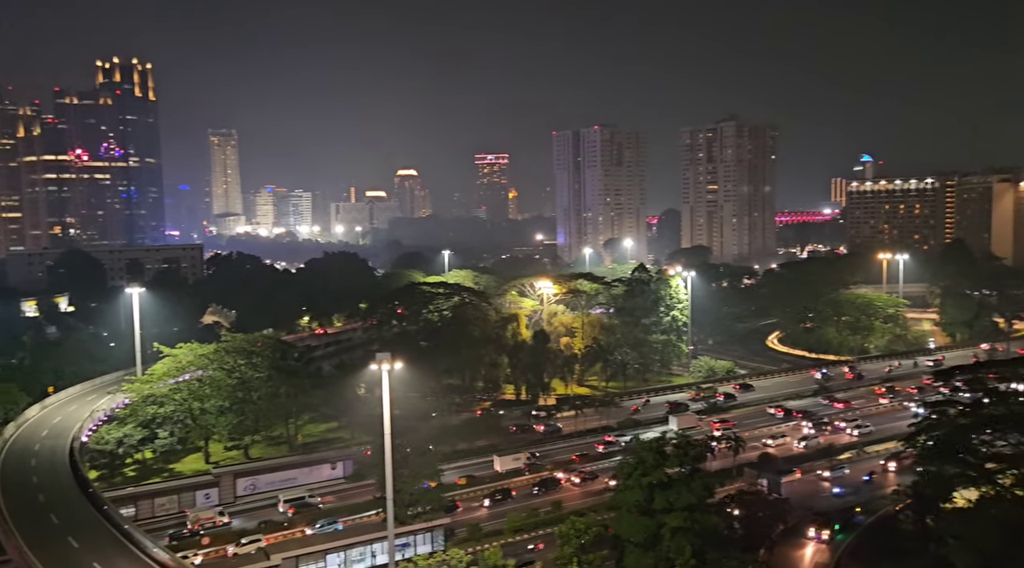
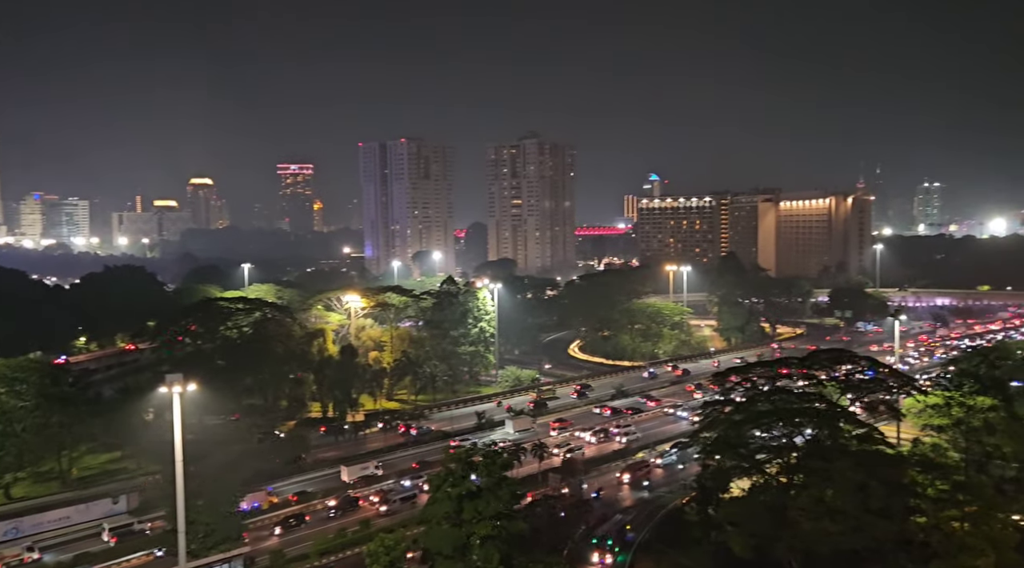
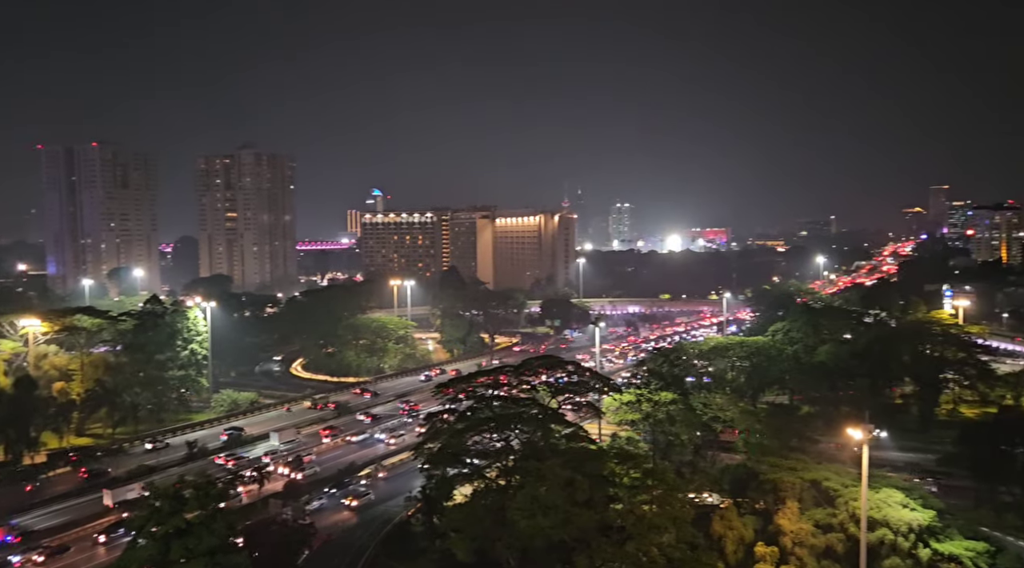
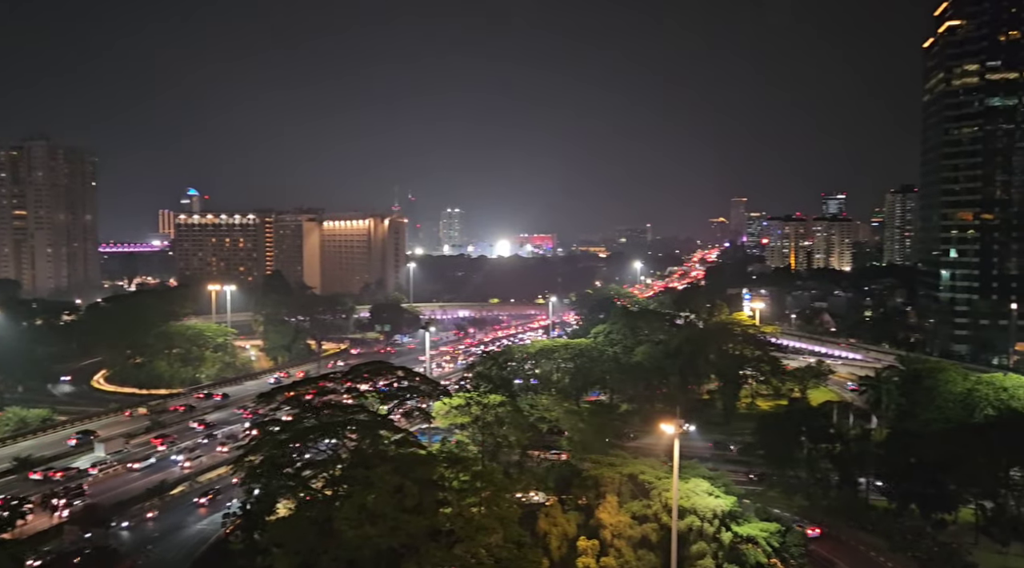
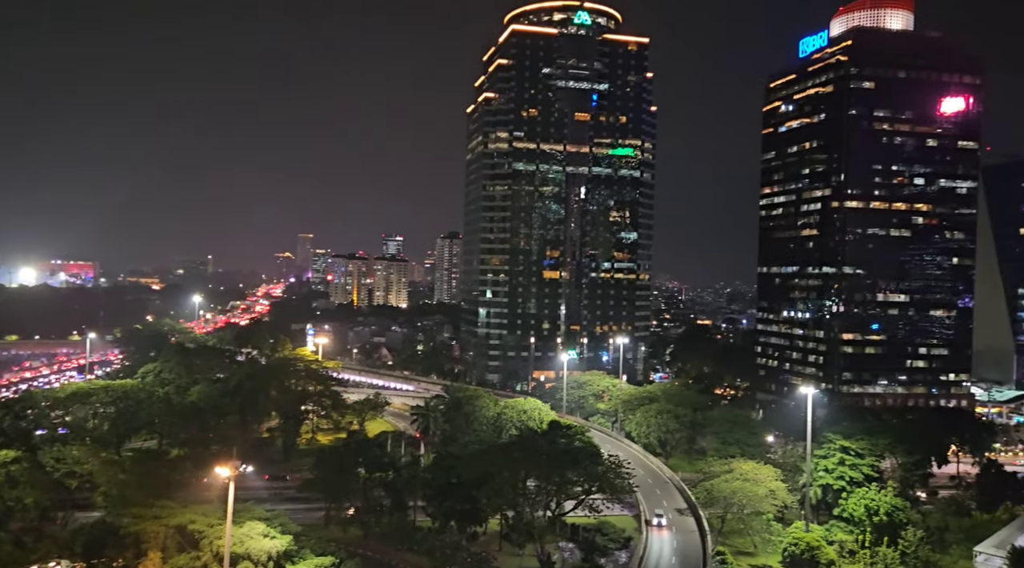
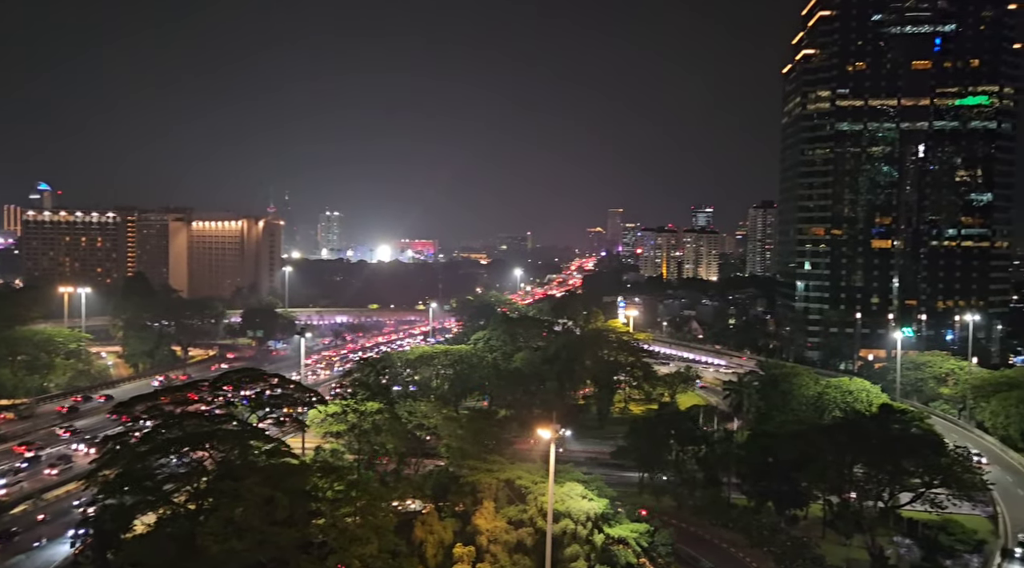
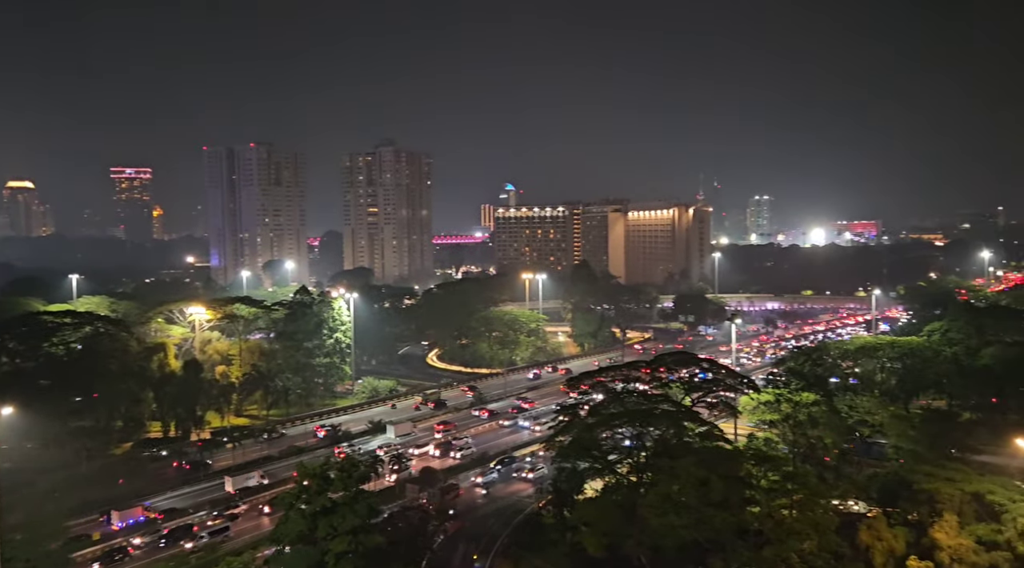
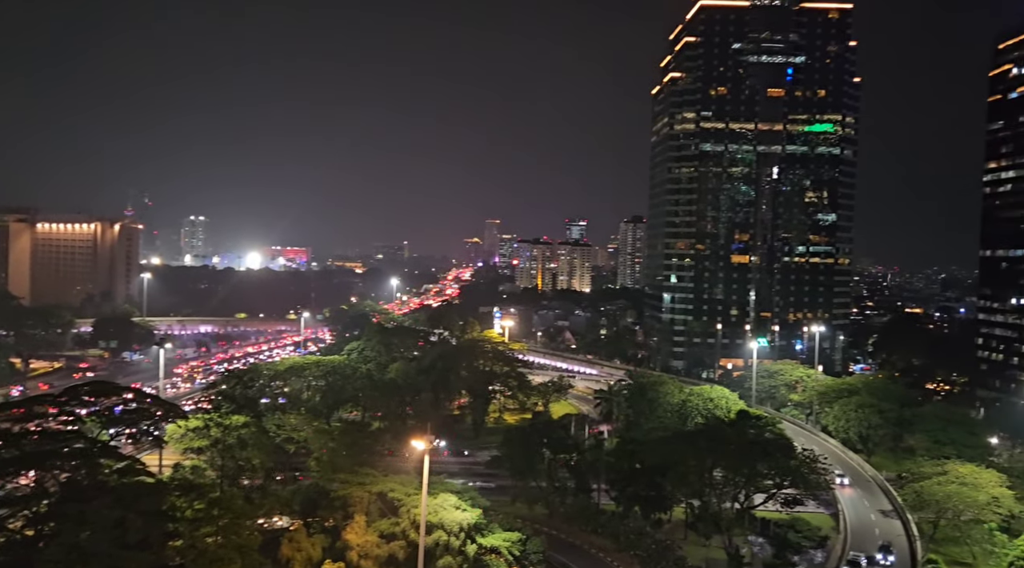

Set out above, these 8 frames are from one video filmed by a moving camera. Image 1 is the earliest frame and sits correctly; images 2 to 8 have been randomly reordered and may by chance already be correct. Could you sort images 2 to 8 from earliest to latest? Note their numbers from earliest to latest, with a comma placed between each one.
2, 7, 3, 4, 6, 8, 5
